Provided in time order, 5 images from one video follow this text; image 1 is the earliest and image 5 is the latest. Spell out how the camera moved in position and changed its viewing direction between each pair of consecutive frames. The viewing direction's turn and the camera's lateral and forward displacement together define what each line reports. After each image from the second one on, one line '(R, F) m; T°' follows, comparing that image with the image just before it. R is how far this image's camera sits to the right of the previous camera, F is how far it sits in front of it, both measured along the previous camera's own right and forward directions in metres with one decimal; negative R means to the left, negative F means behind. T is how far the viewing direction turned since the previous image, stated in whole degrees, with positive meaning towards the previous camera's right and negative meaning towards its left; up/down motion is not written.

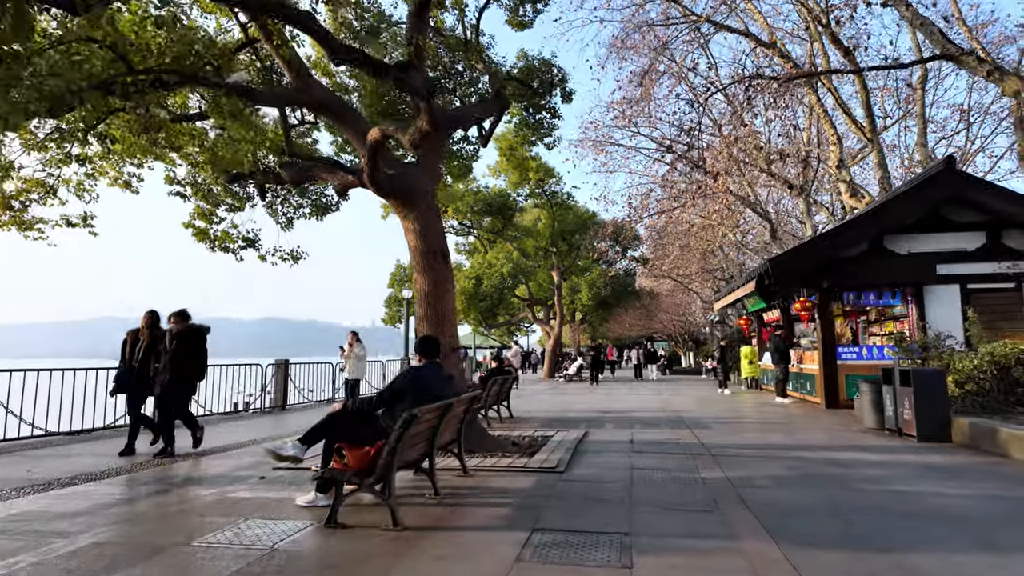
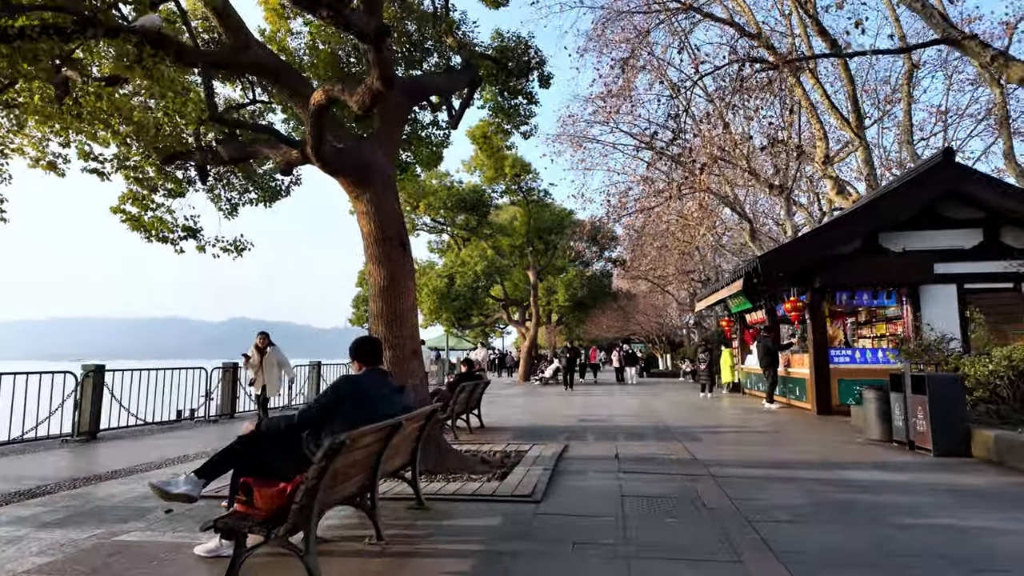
(+0.1, +1.0) m; +2°
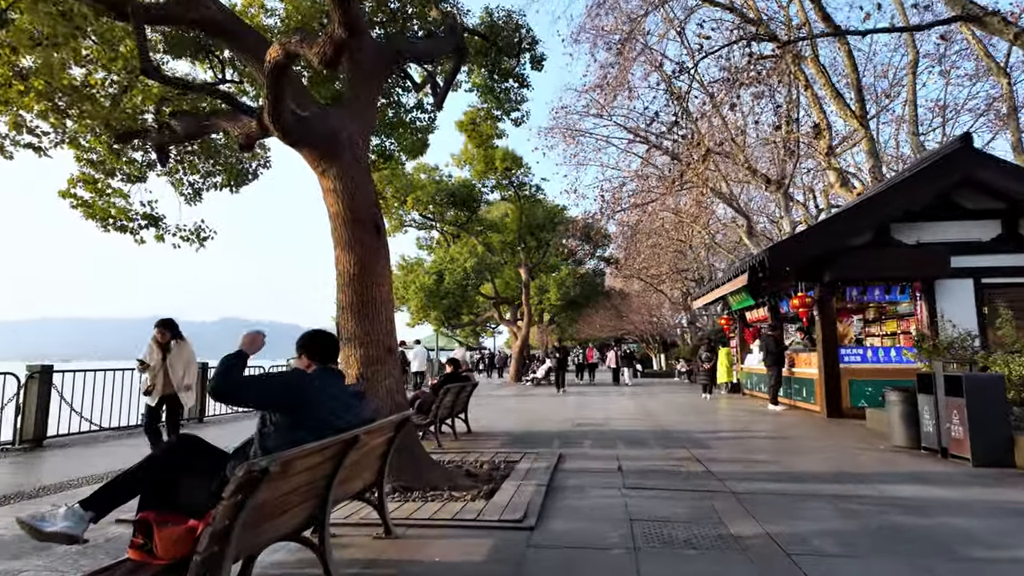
(0.0, +0.8) m; +1°
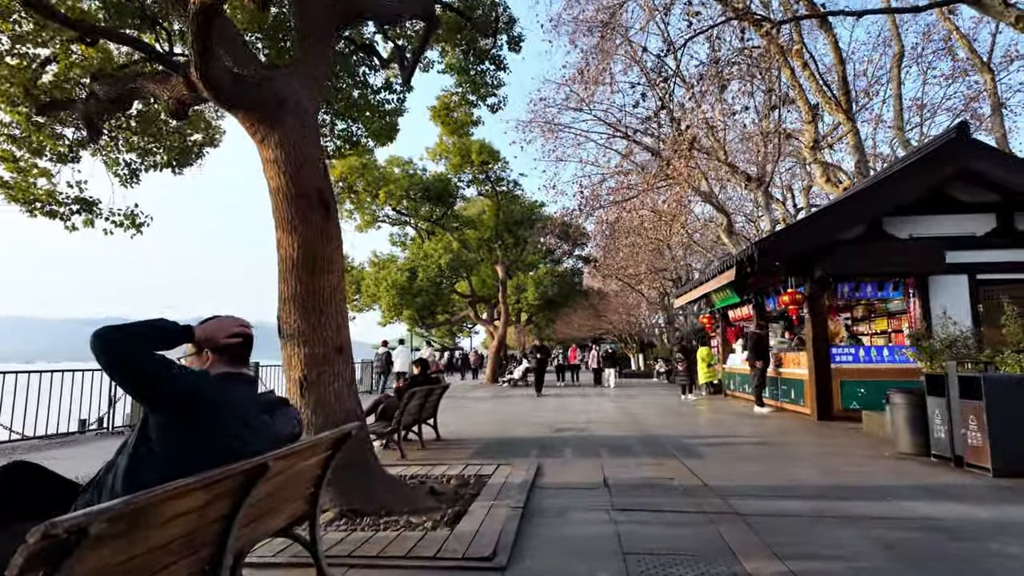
(+0.1, +0.8) m; +2°
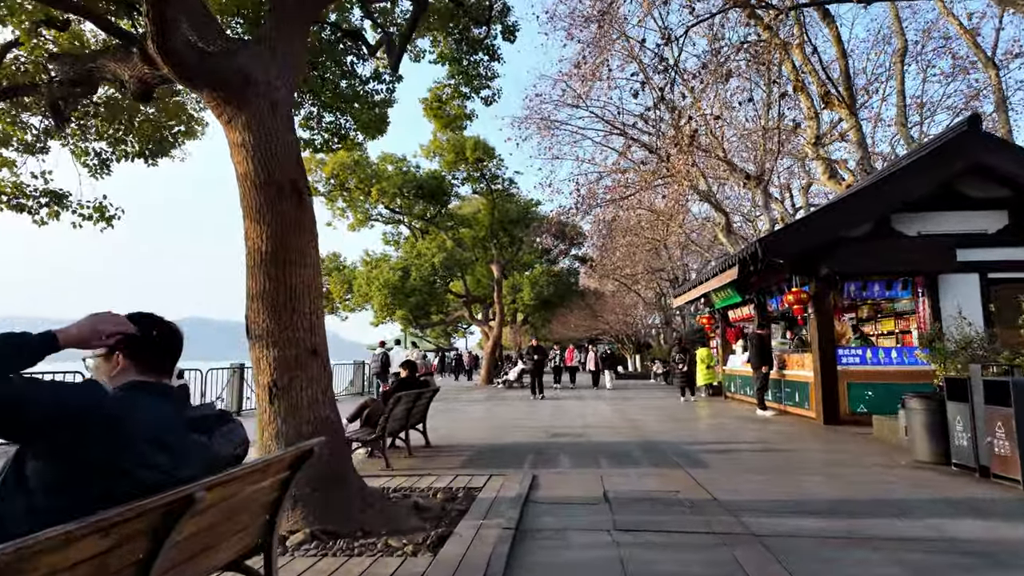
(0.0, +0.5) m; 0°
